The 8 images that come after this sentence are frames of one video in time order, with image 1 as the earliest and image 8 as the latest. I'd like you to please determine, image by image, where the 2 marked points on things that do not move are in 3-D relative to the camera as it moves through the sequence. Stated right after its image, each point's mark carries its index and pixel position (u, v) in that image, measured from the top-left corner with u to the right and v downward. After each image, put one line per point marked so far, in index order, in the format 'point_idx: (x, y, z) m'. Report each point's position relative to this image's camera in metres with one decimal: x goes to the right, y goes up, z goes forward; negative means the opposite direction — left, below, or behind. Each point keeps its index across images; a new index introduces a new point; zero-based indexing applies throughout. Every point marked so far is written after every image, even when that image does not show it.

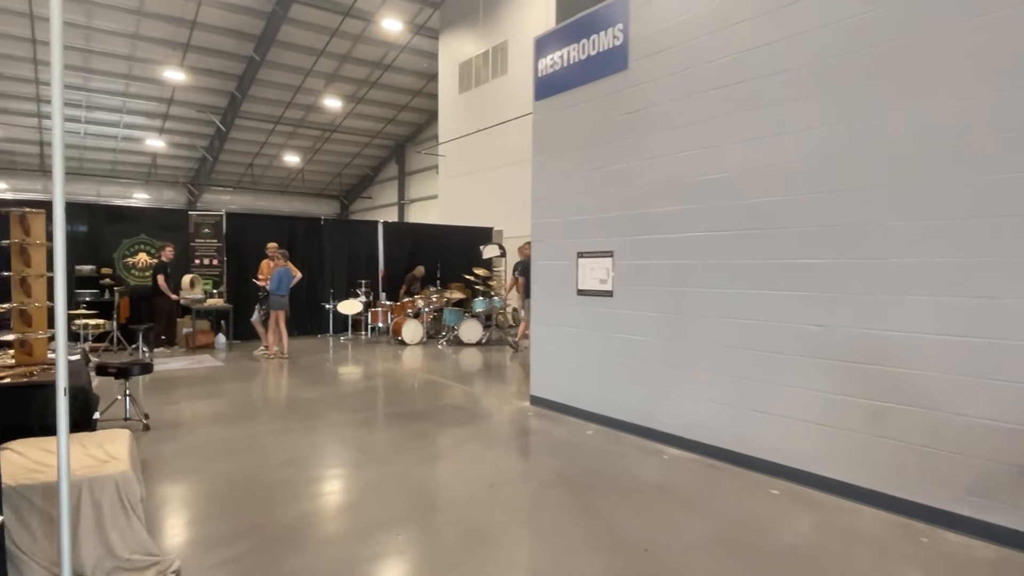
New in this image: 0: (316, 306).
0: (-3.3, -0.3, +10.3) m
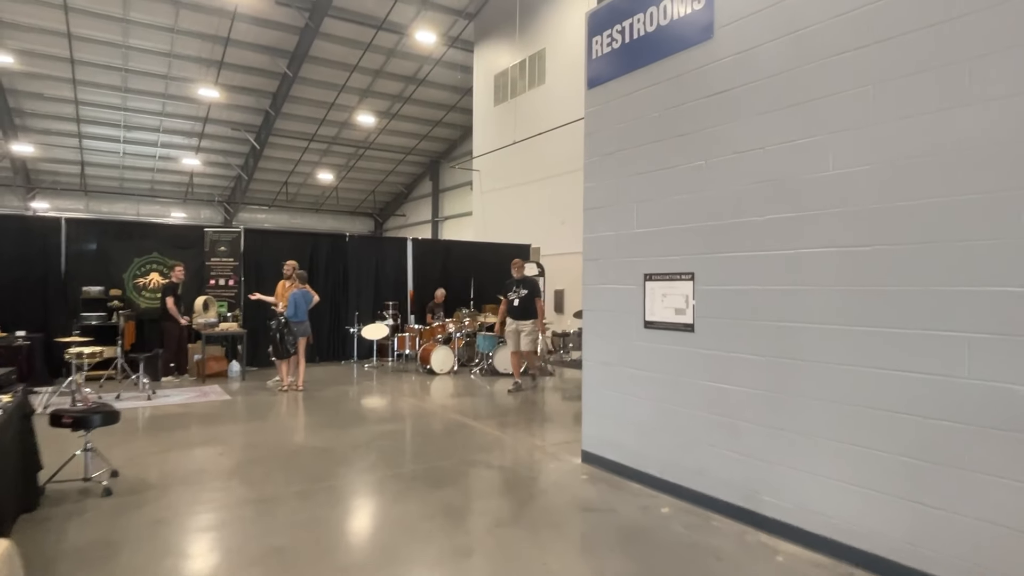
0: (-2.7, -0.6, +9.5) m
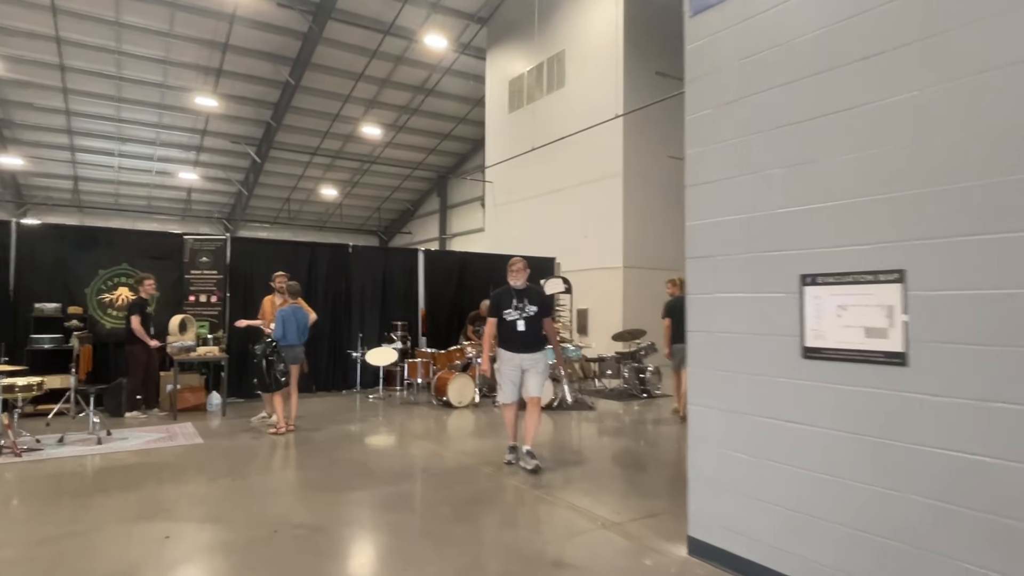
0: (-2.3, -0.9, +8.3) m
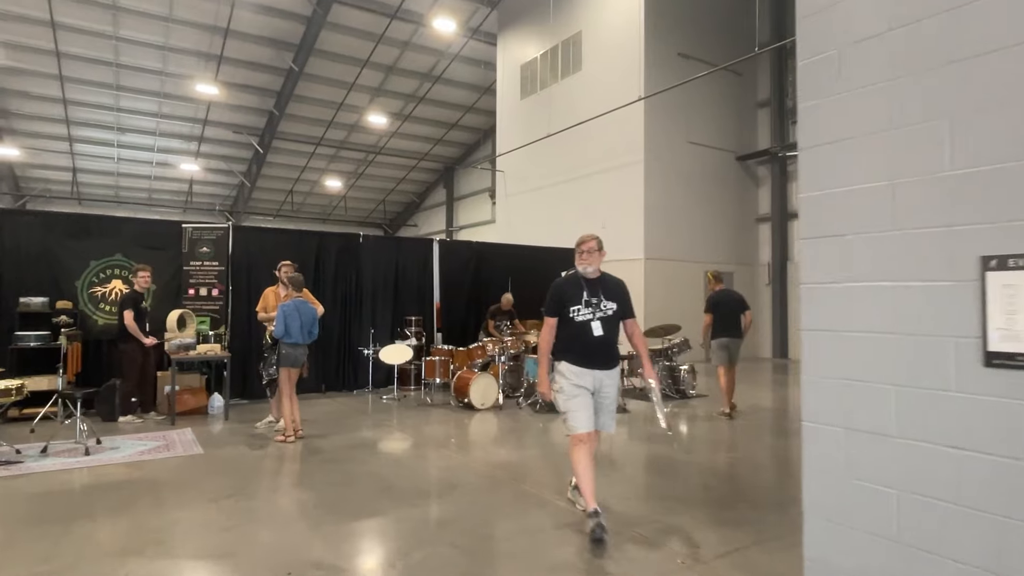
0: (-2.0, -0.8, +7.7) m
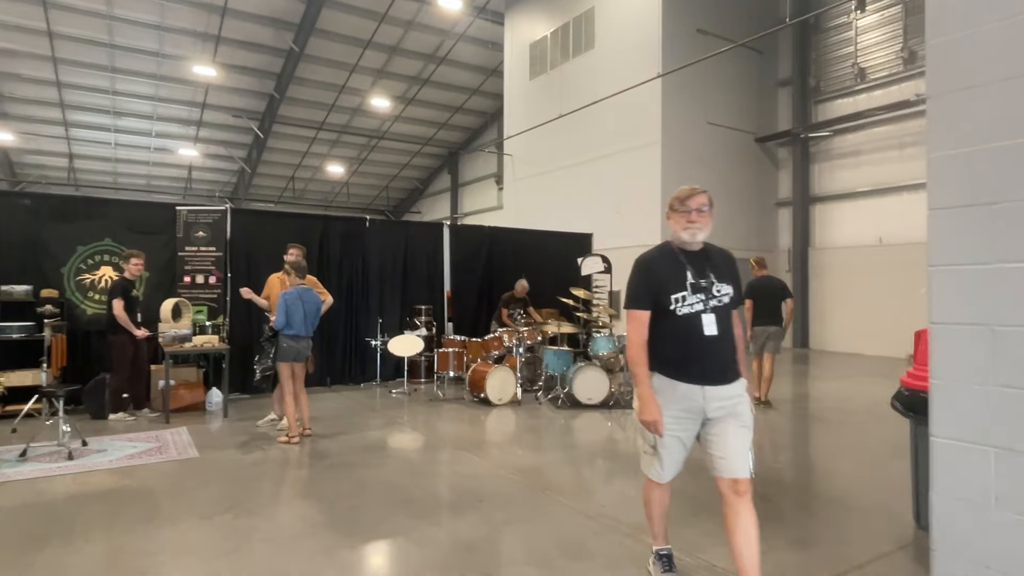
0: (-1.8, -0.6, +7.3) m
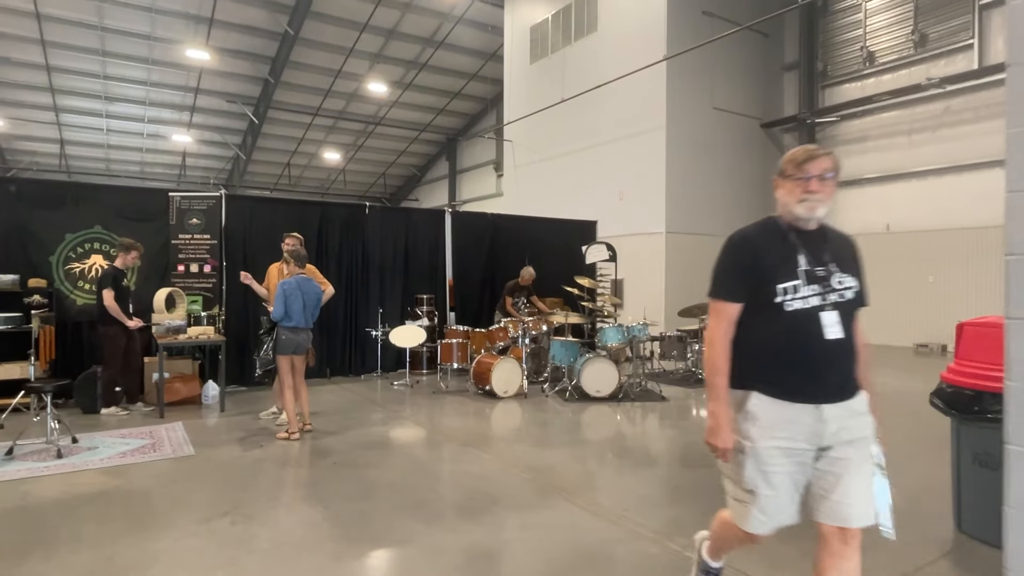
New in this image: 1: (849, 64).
0: (-1.8, -0.5, +7.1) m
1: (+6.2, +4.1, +11.2) m
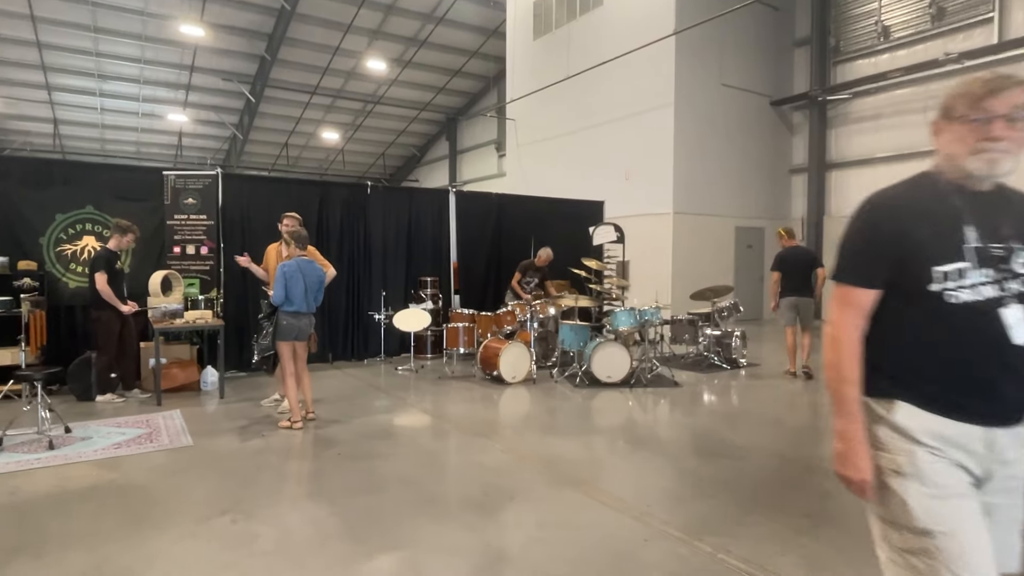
0: (-1.7, -0.3, +6.9) m
1: (+6.2, +4.4, +10.9) m
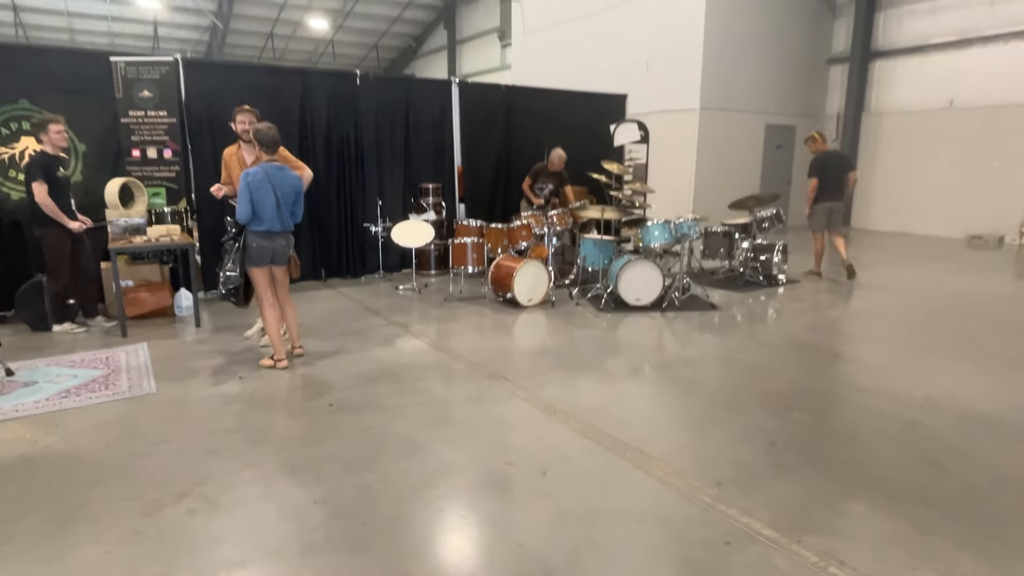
0: (-1.6, +0.6, +6.2) m
1: (+6.3, +5.9, +9.3) m
